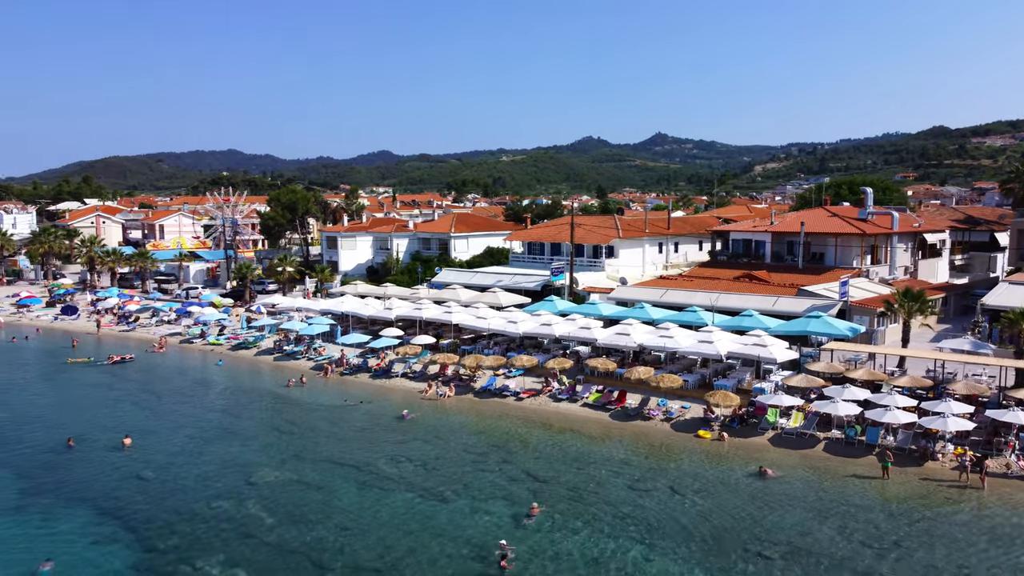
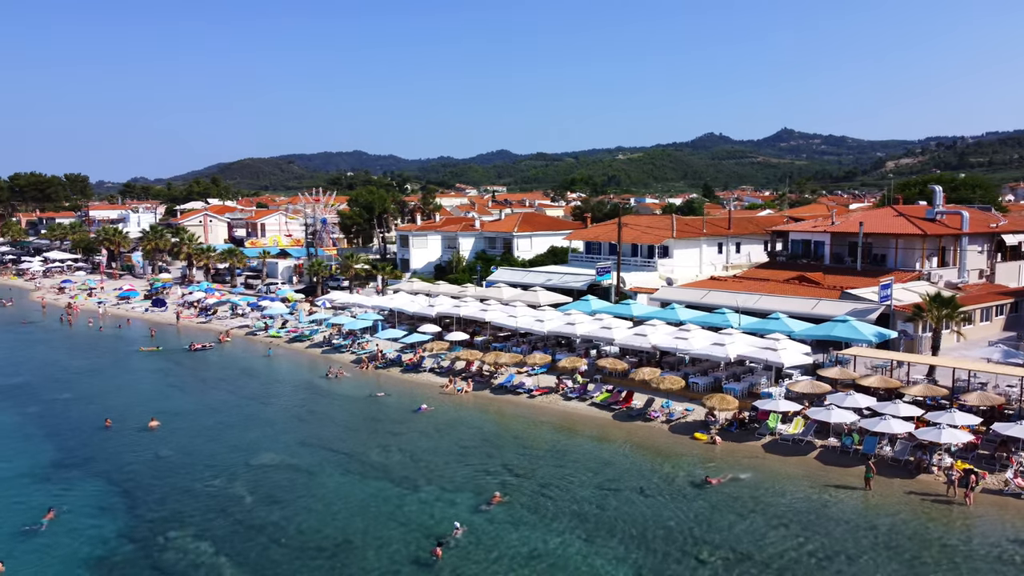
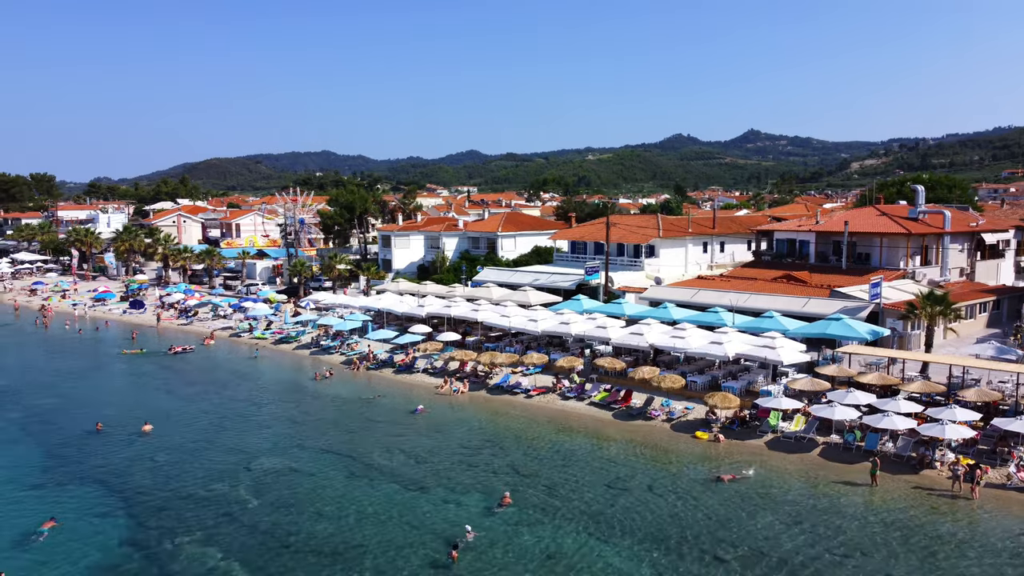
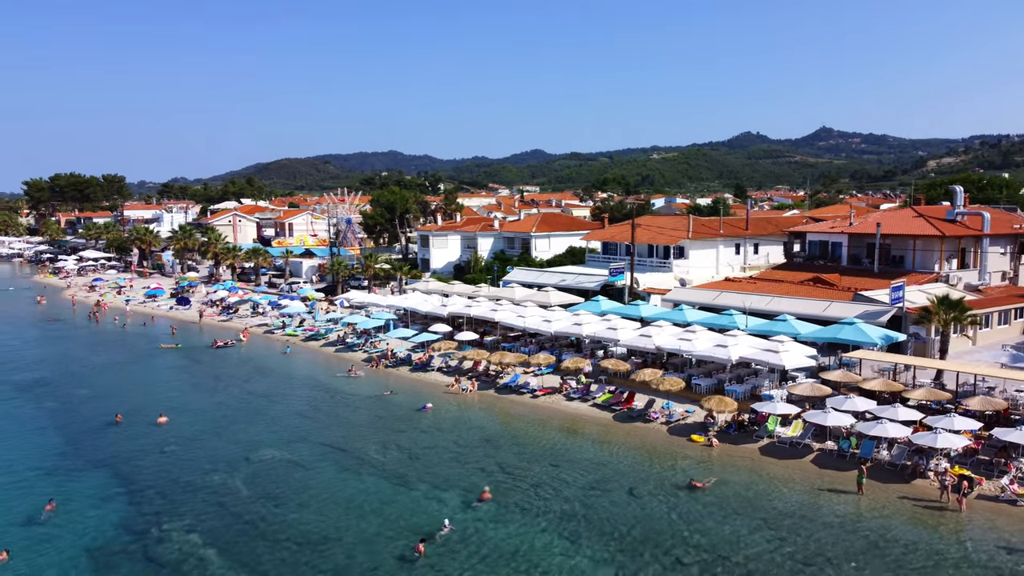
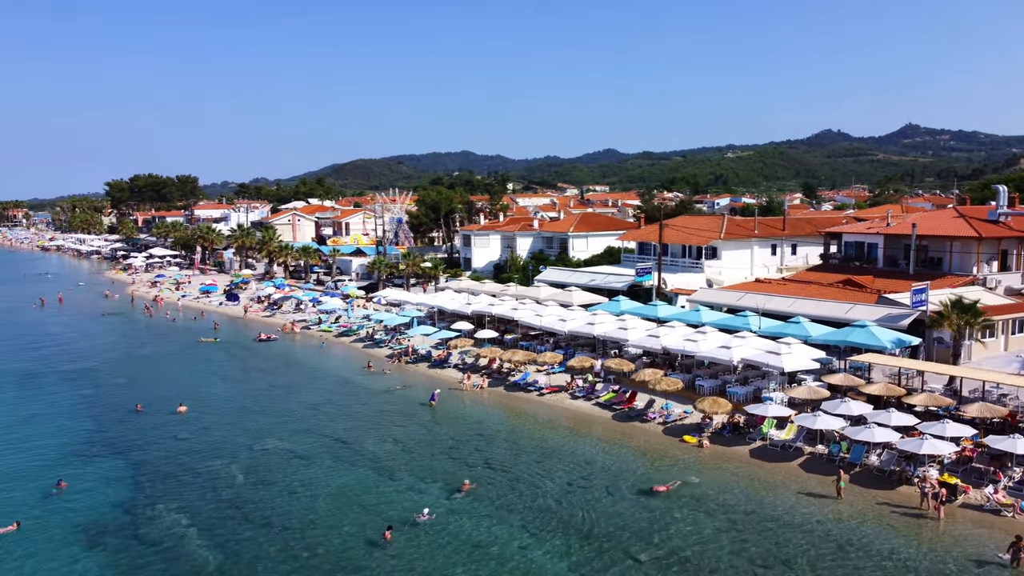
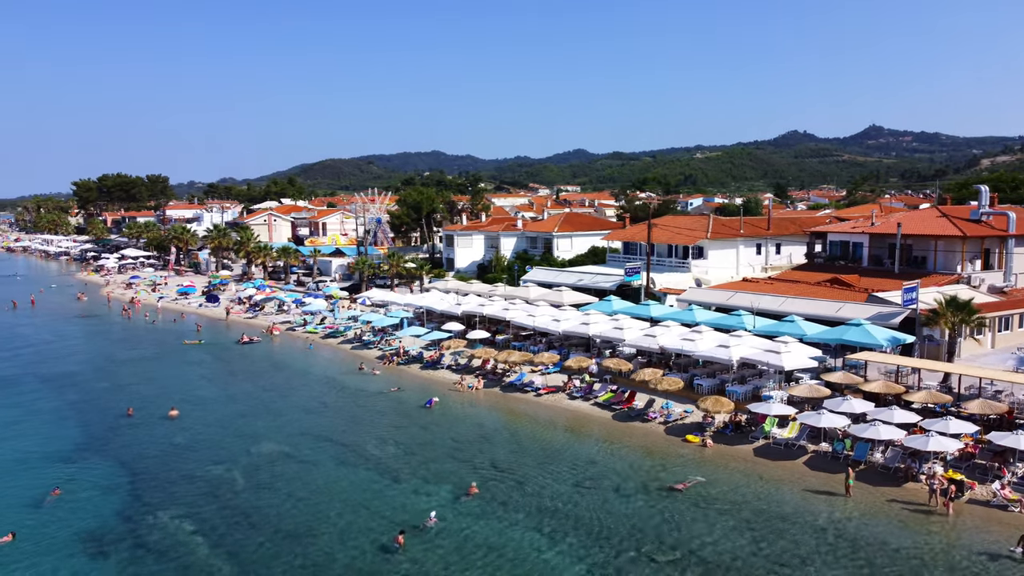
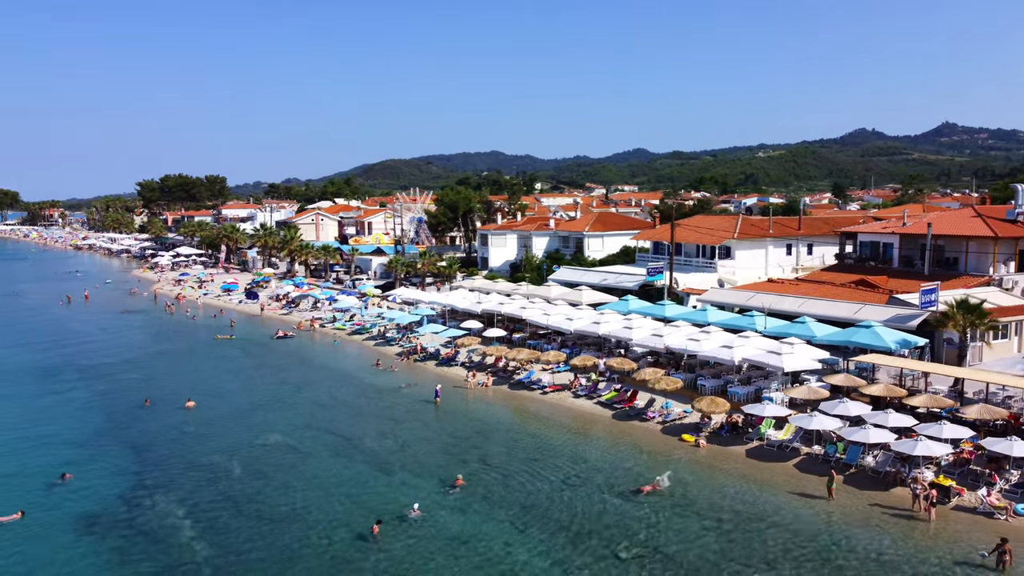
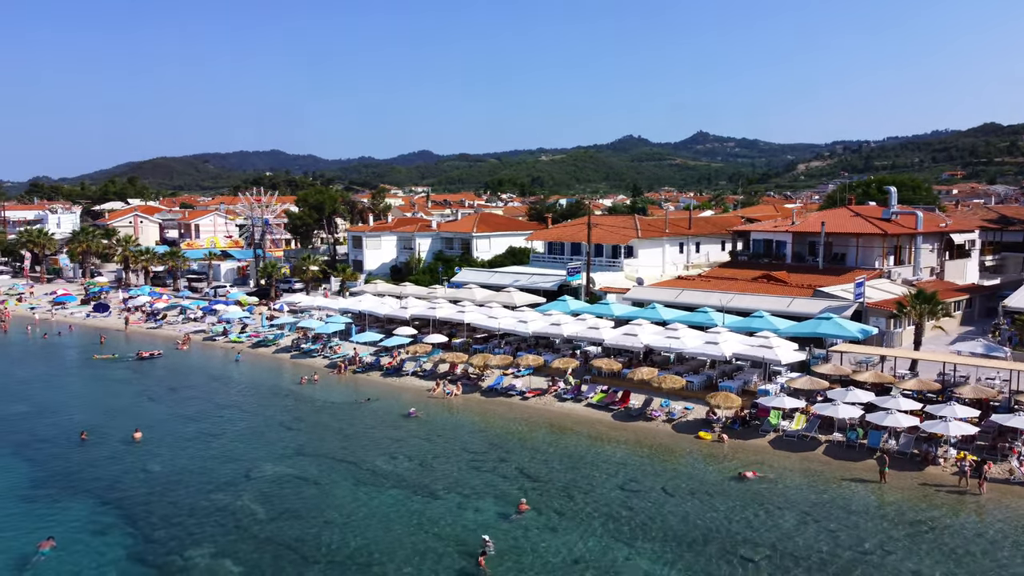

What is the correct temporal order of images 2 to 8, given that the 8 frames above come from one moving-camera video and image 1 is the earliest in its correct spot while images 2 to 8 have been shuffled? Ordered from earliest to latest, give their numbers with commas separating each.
8, 3, 2, 4, 6, 5, 7
